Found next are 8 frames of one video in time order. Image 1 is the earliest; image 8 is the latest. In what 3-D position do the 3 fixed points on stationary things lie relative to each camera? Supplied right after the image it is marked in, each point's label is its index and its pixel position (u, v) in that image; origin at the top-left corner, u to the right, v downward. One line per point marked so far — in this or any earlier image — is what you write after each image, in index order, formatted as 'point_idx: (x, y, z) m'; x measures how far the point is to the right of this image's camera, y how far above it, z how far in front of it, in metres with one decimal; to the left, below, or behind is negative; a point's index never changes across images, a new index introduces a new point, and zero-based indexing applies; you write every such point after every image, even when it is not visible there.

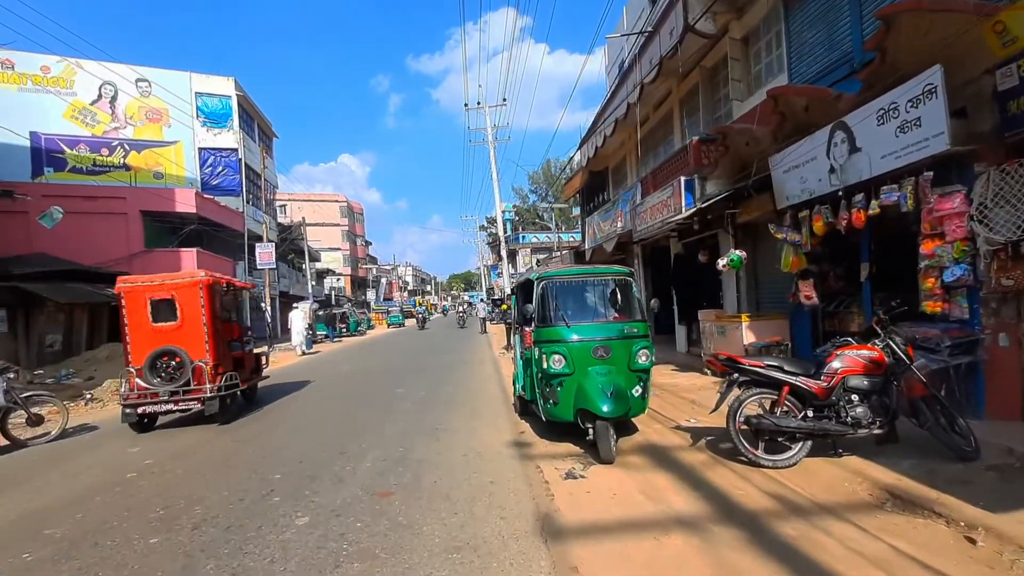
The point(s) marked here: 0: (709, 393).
0: (+3.6, -1.9, +9.3) m
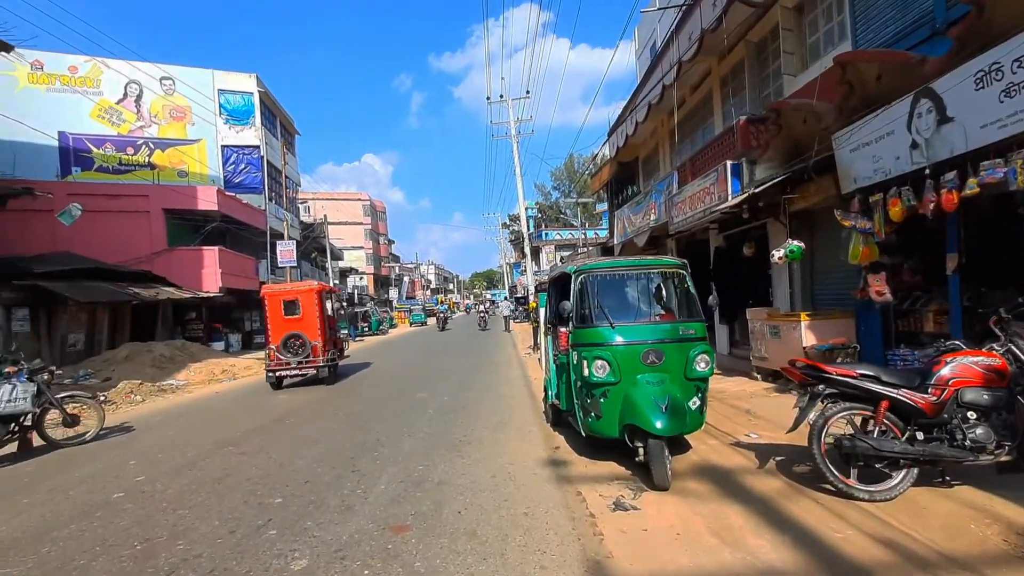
0: (+4.1, -1.8, +8.3) m
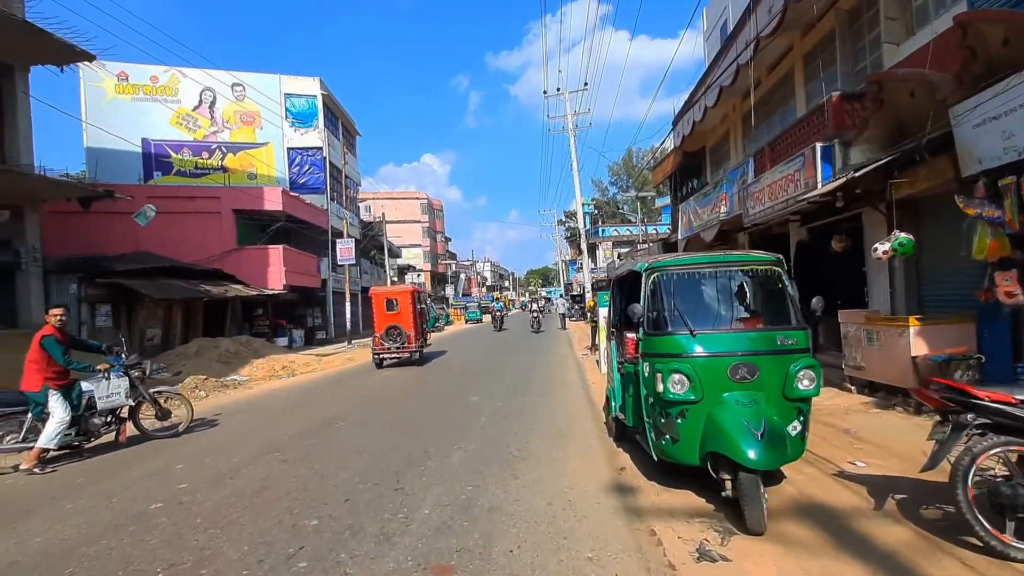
0: (+4.9, -1.8, +7.2) m
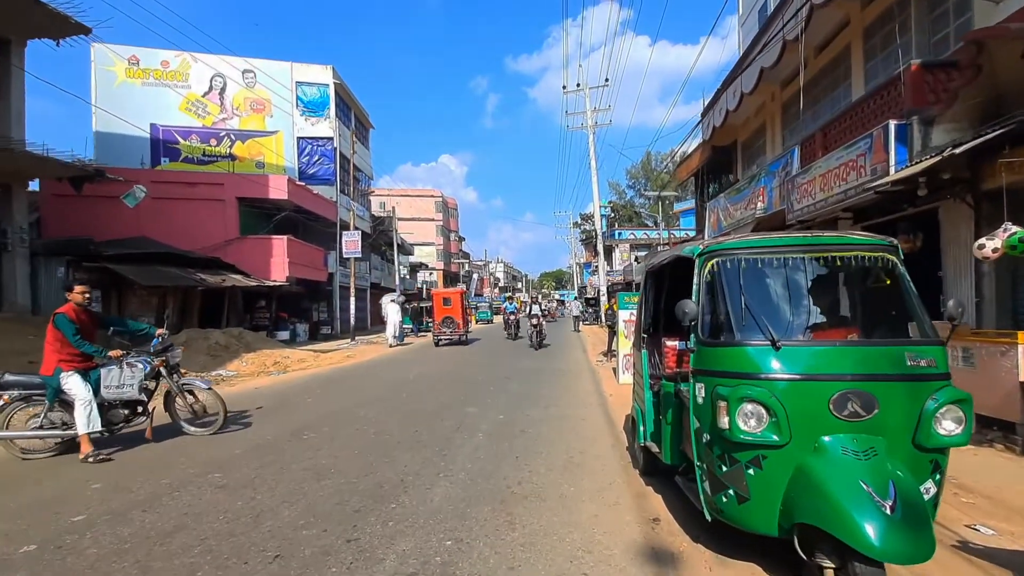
0: (+4.9, -1.9, +5.7) m
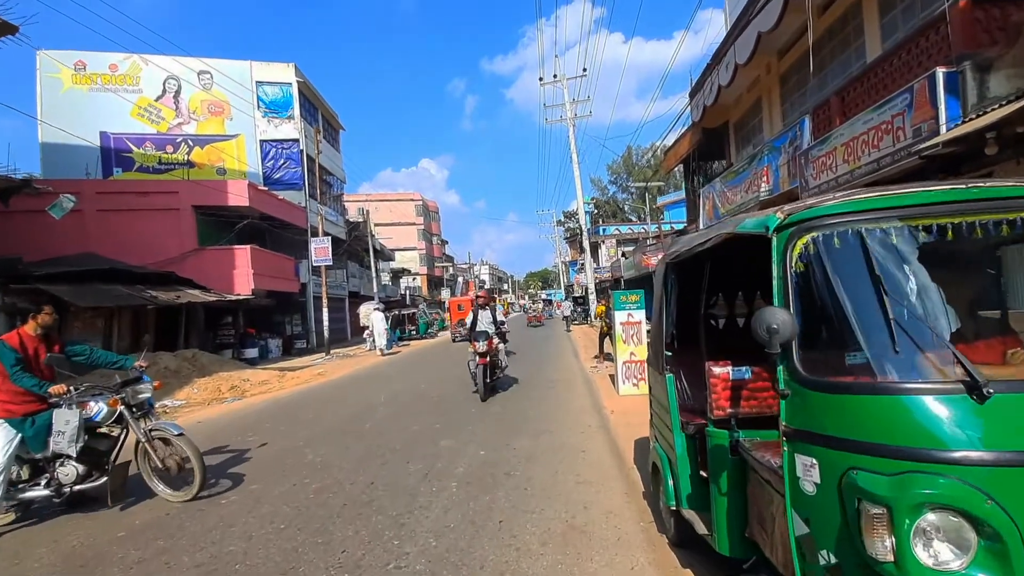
0: (+4.8, -1.7, +4.3) m
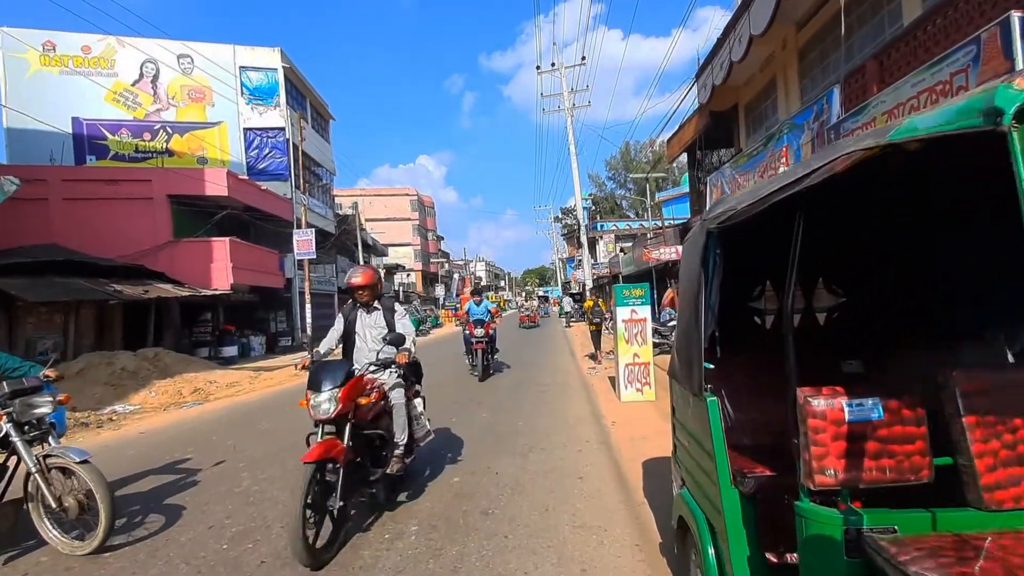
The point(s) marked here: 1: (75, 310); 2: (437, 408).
0: (+4.6, -1.6, +3.1) m
1: (-14.6, -0.7, +17.2) m
2: (-1.3, -2.1, +8.9) m
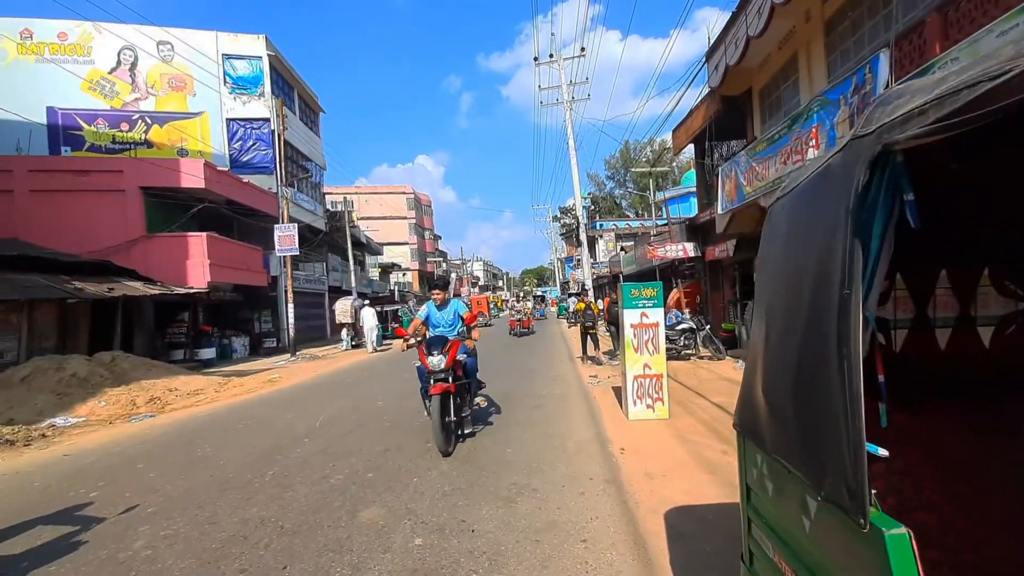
0: (+4.4, -1.6, +1.7) m
1: (-14.8, -0.7, +15.8) m
2: (-1.5, -2.1, +7.6) m
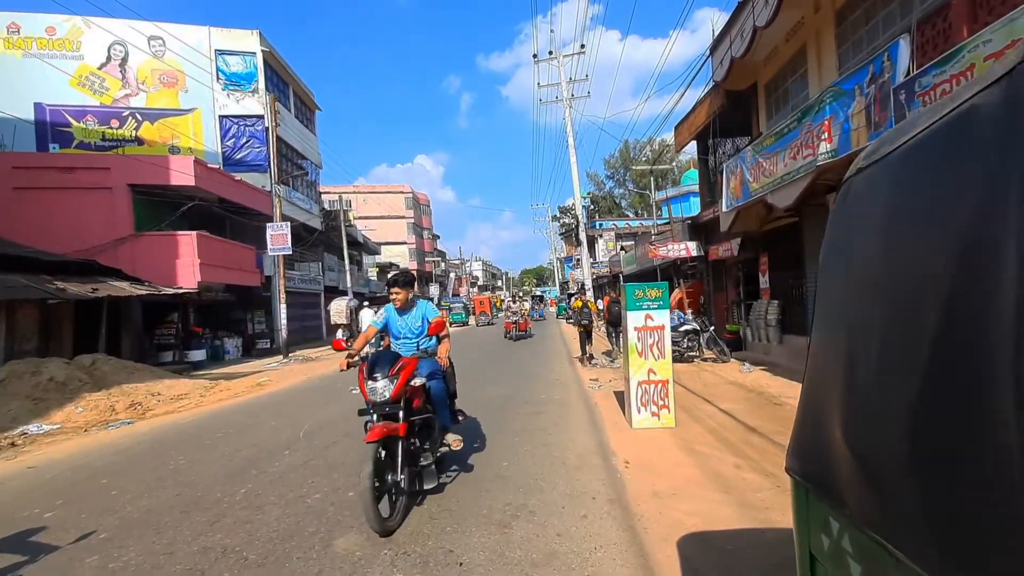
0: (+4.4, -1.6, +1.3) m
1: (-14.8, -0.7, +15.3) m
2: (-1.6, -2.1, +7.1) m
